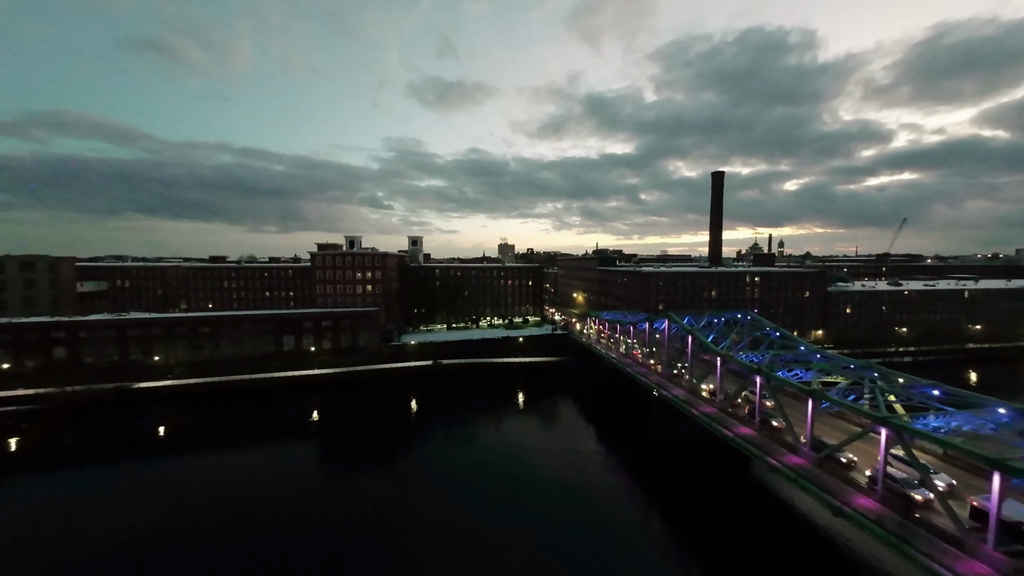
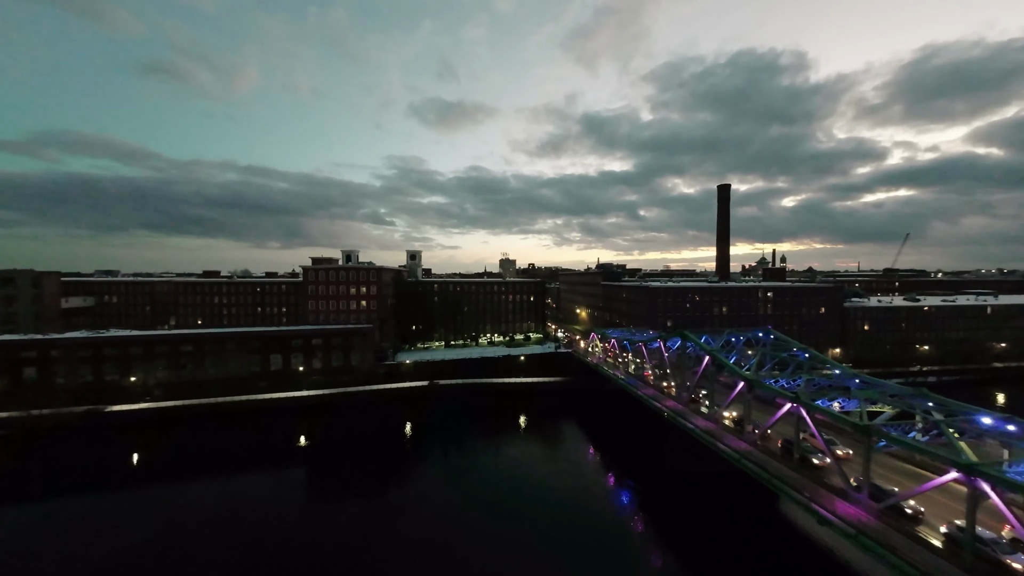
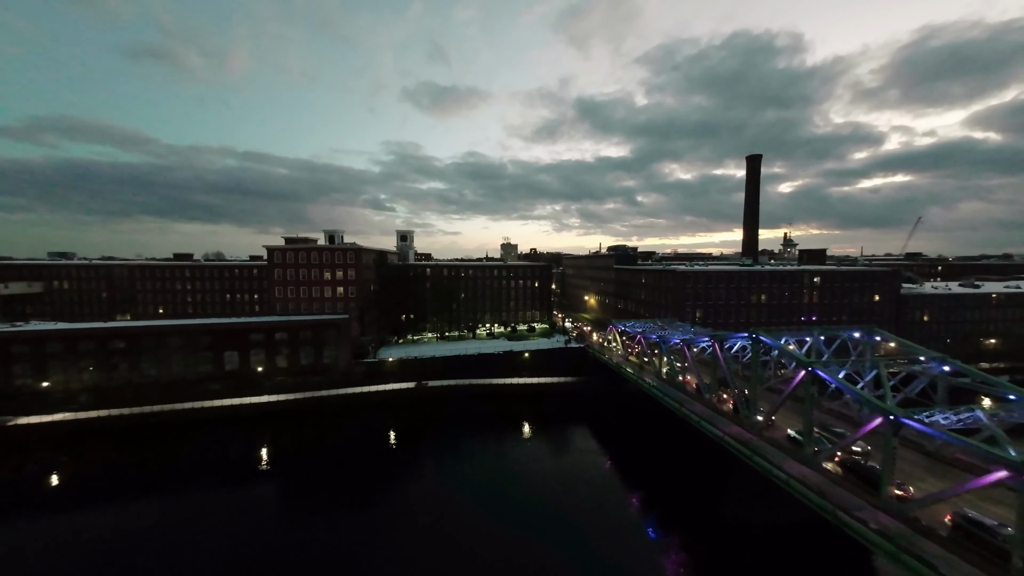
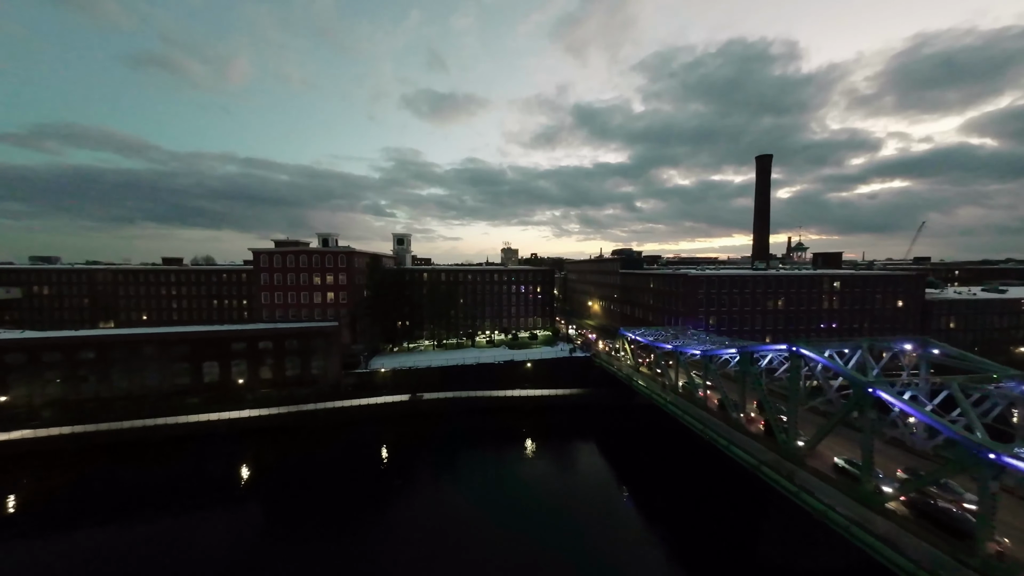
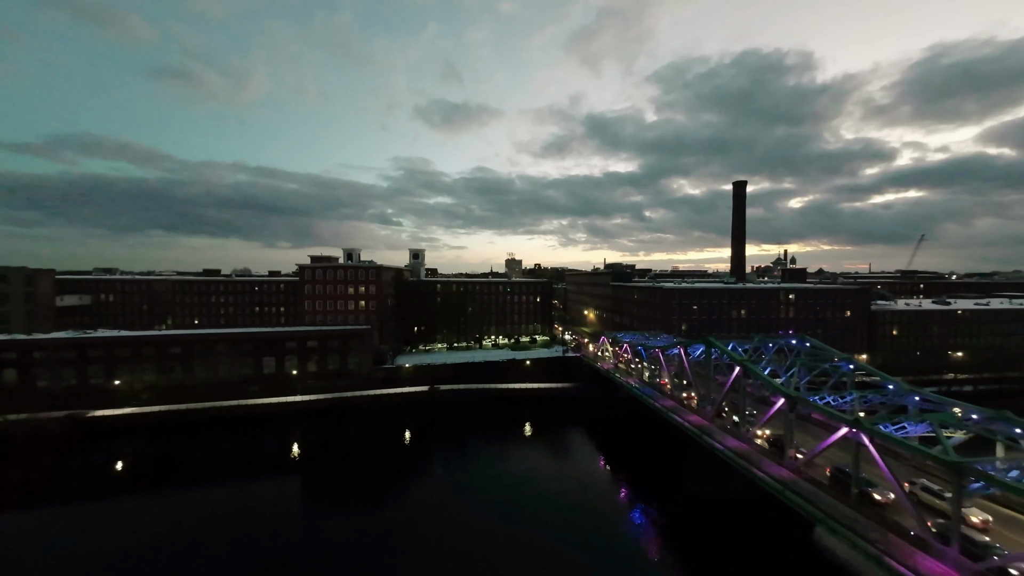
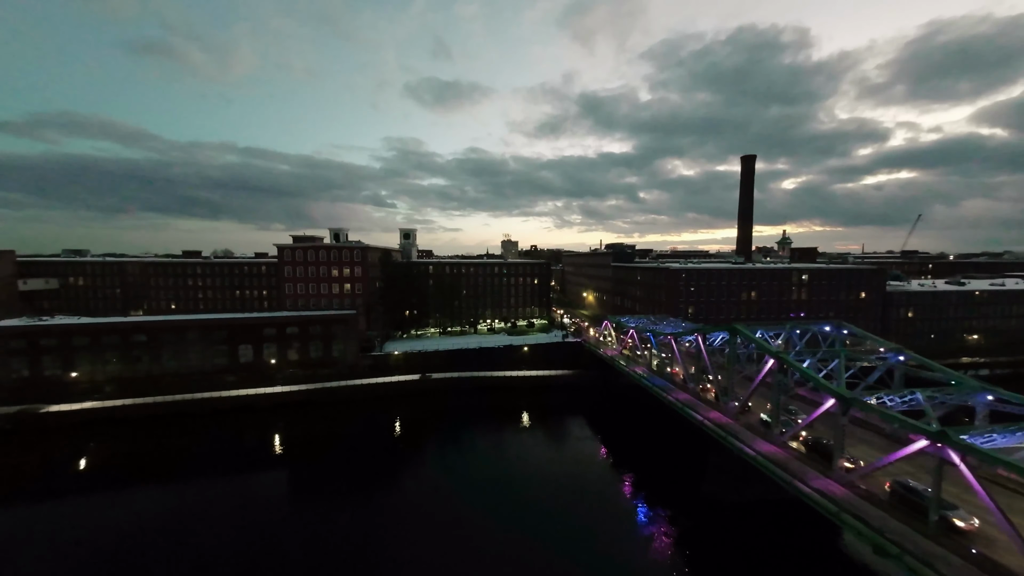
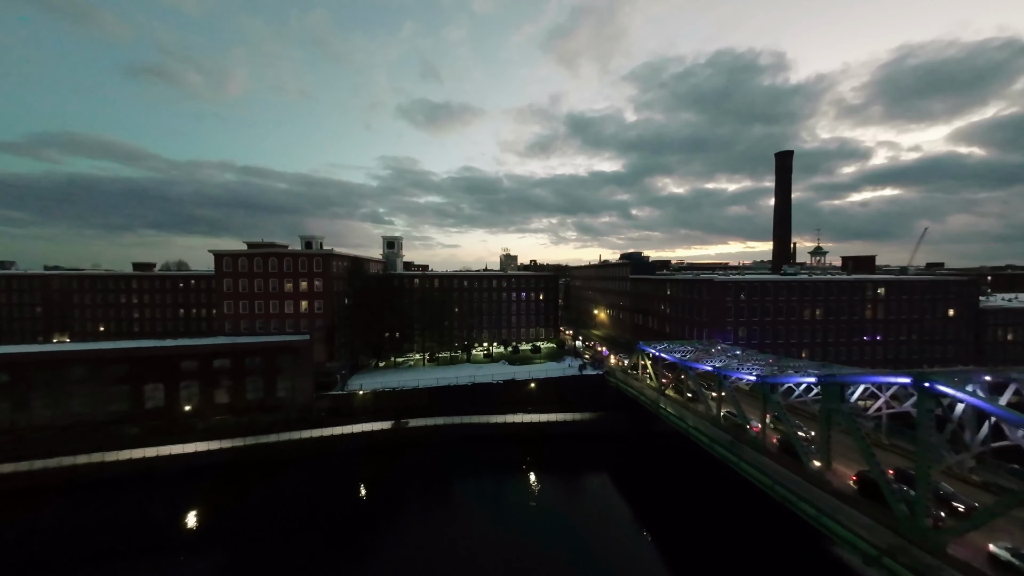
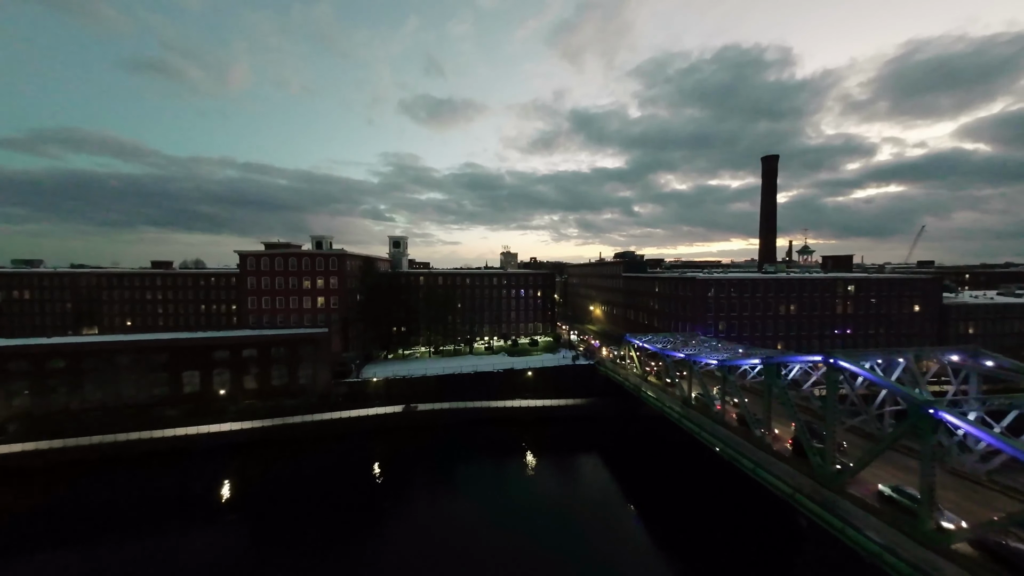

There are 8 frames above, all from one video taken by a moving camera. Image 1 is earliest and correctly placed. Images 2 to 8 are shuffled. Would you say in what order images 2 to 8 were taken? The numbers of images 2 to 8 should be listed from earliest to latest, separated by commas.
2, 5, 6, 3, 4, 8, 7
